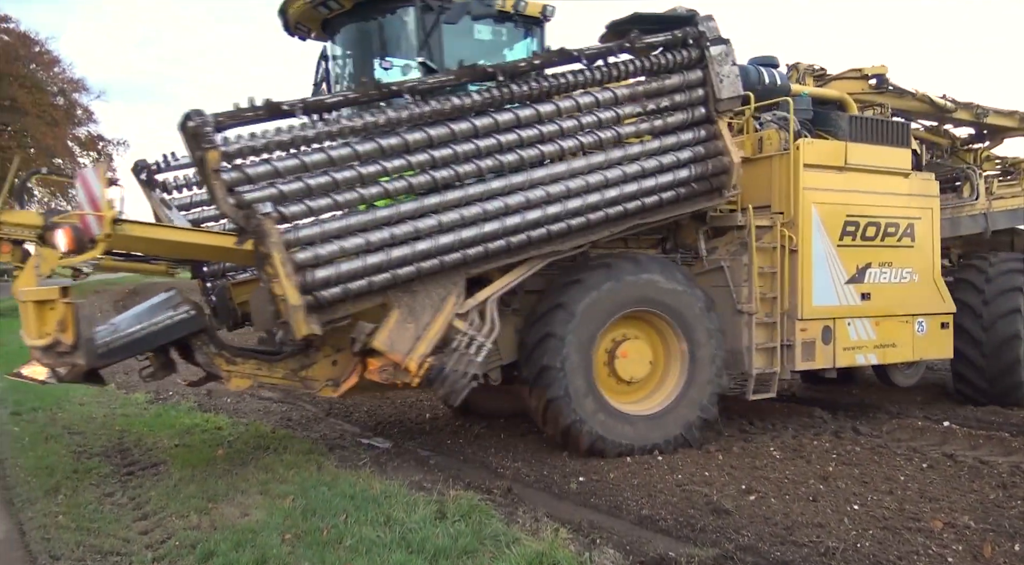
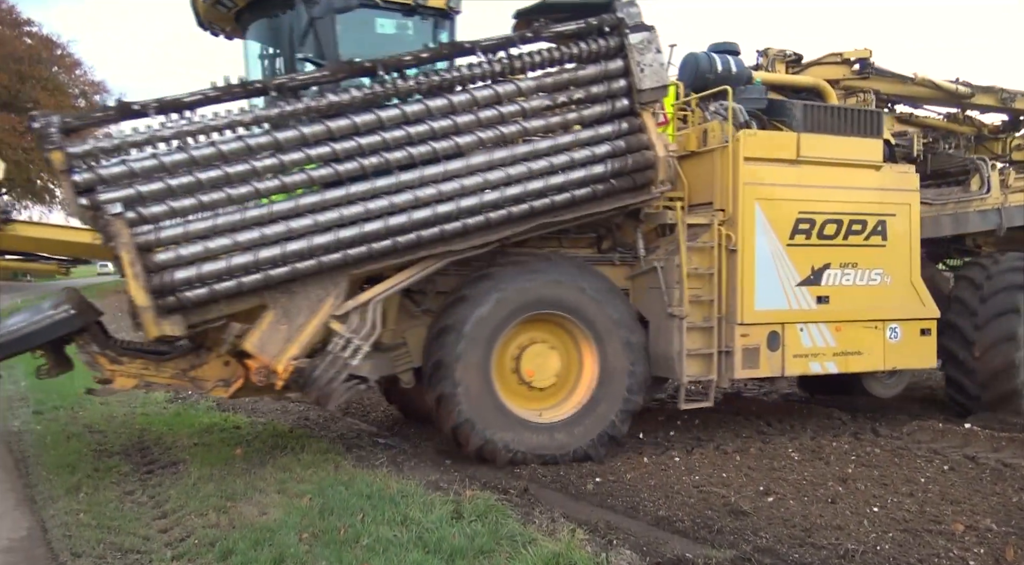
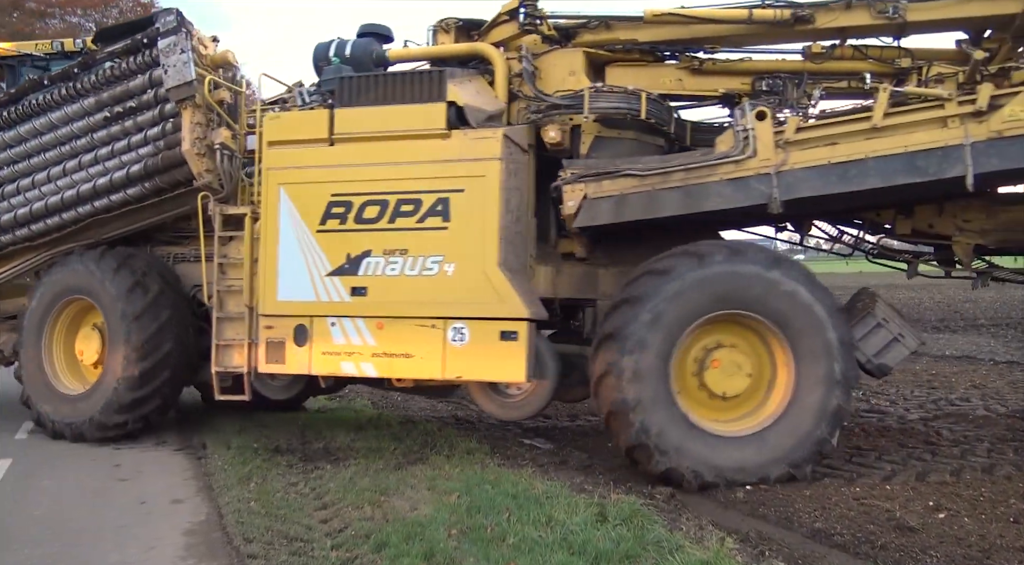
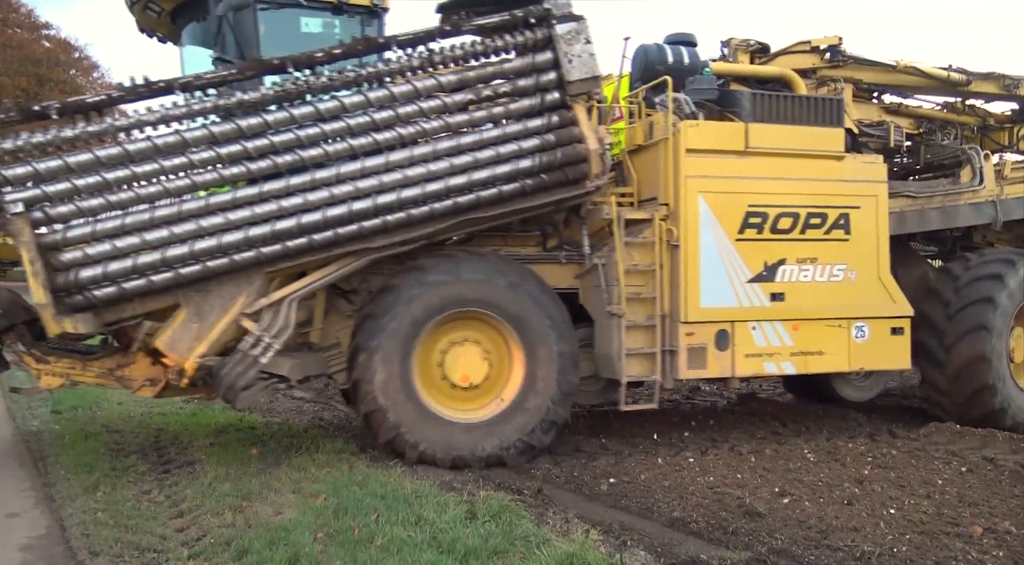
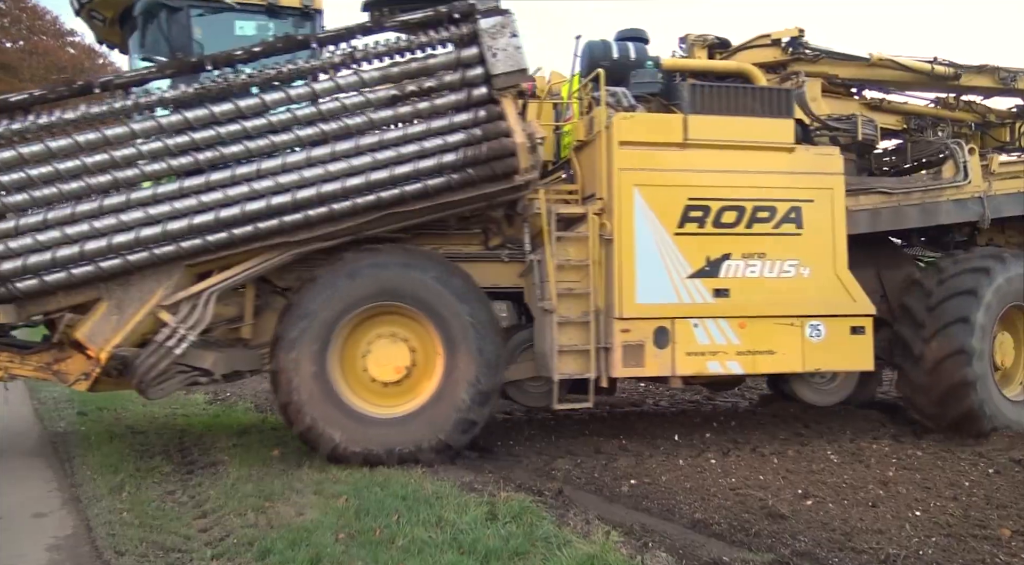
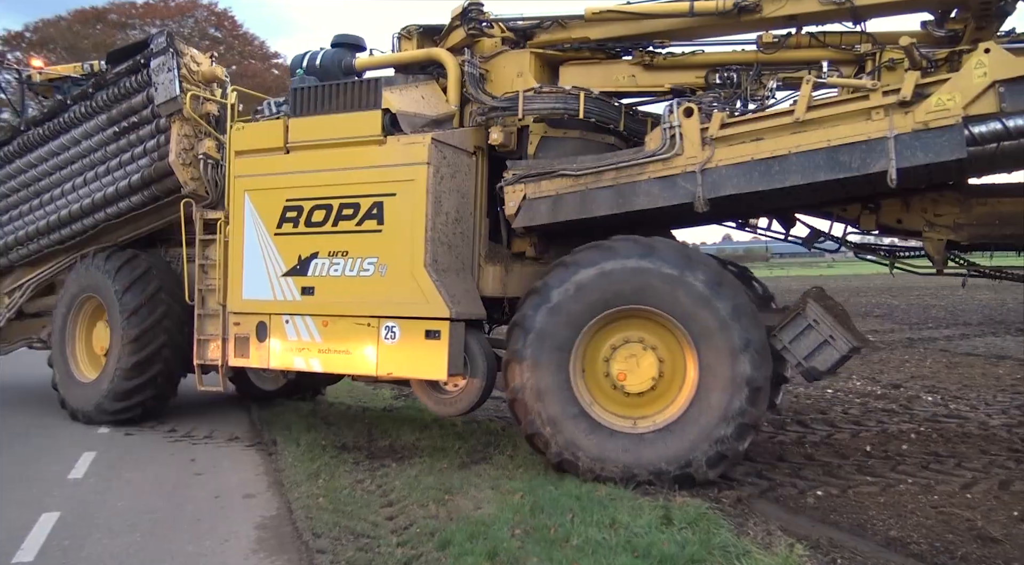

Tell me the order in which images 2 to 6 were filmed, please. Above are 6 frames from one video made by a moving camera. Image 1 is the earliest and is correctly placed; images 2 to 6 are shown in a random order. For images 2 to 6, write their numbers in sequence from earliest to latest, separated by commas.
2, 4, 5, 3, 6
